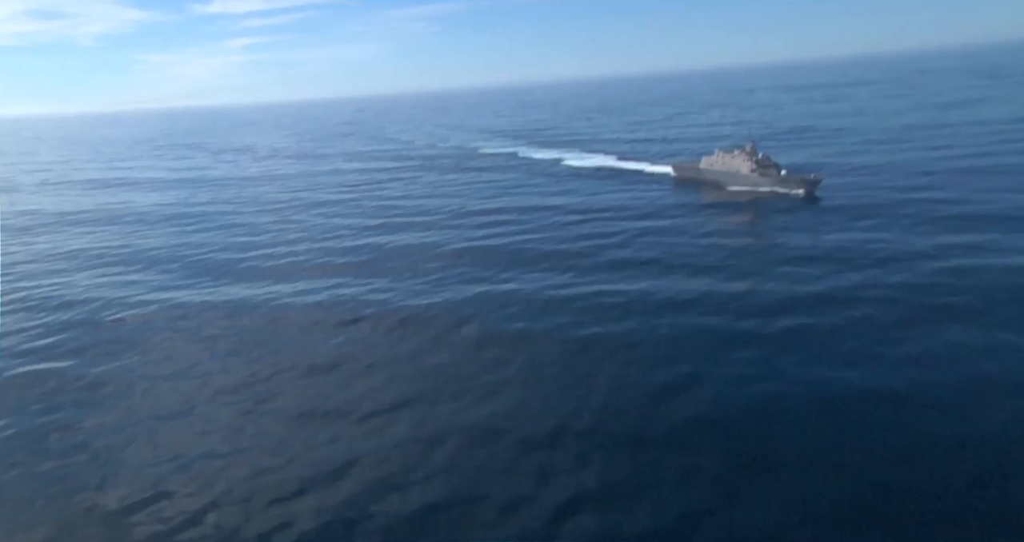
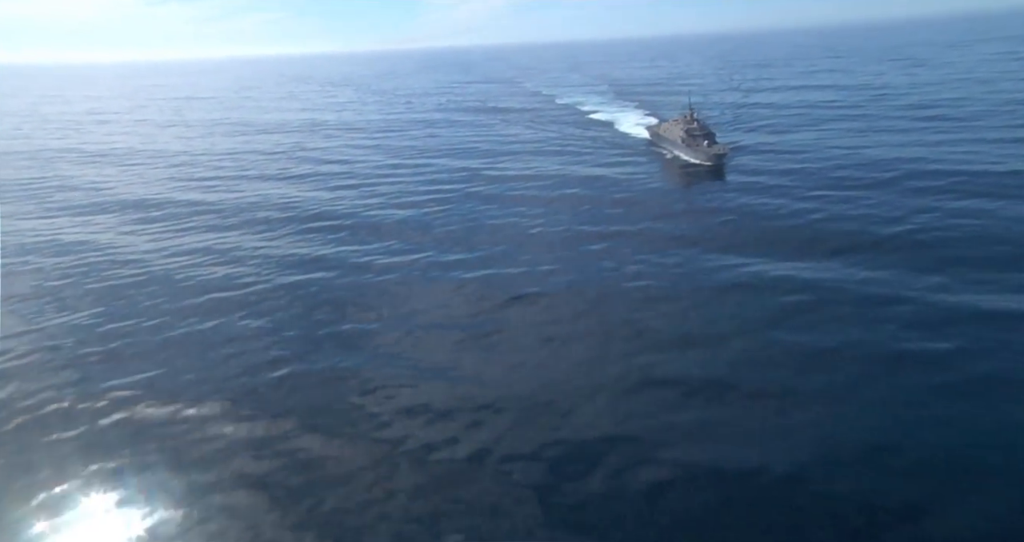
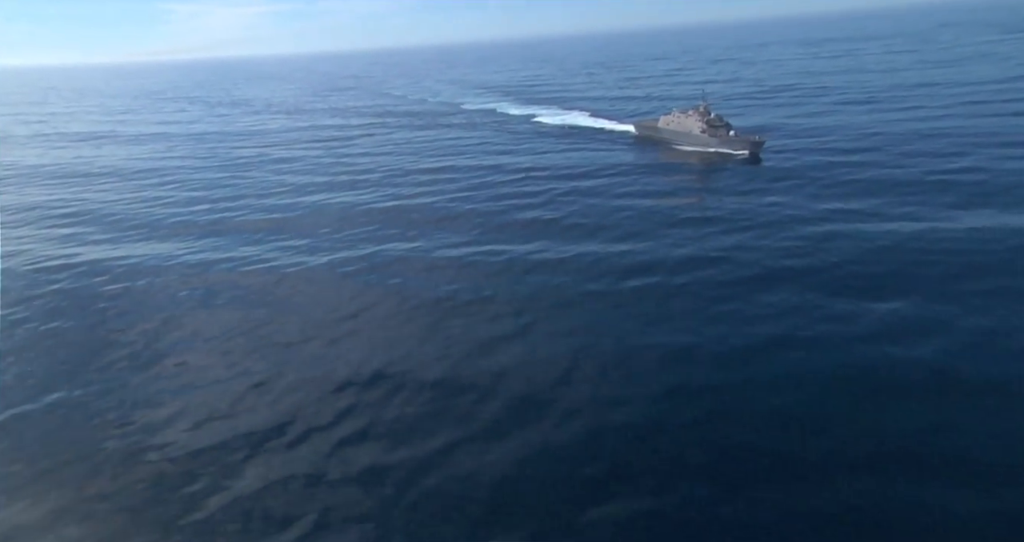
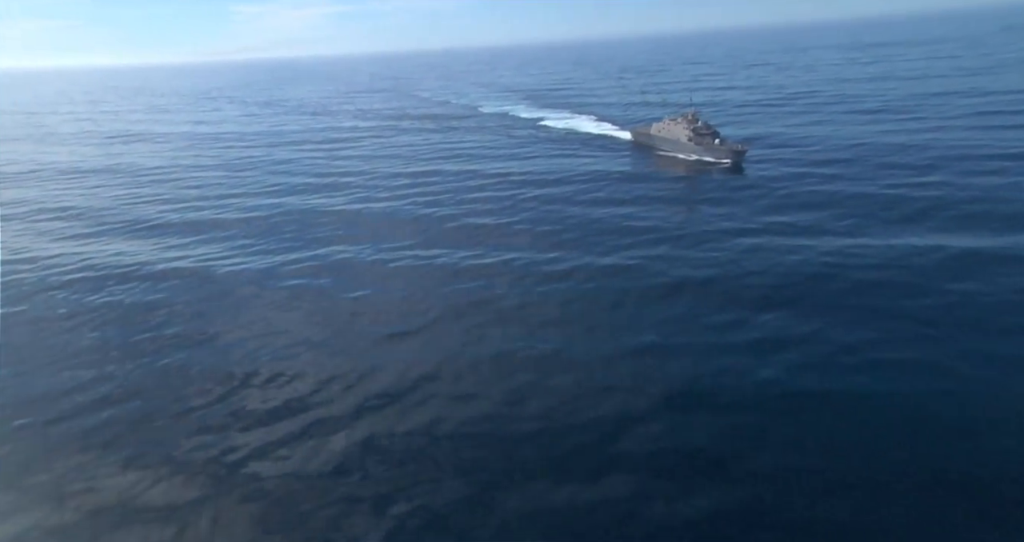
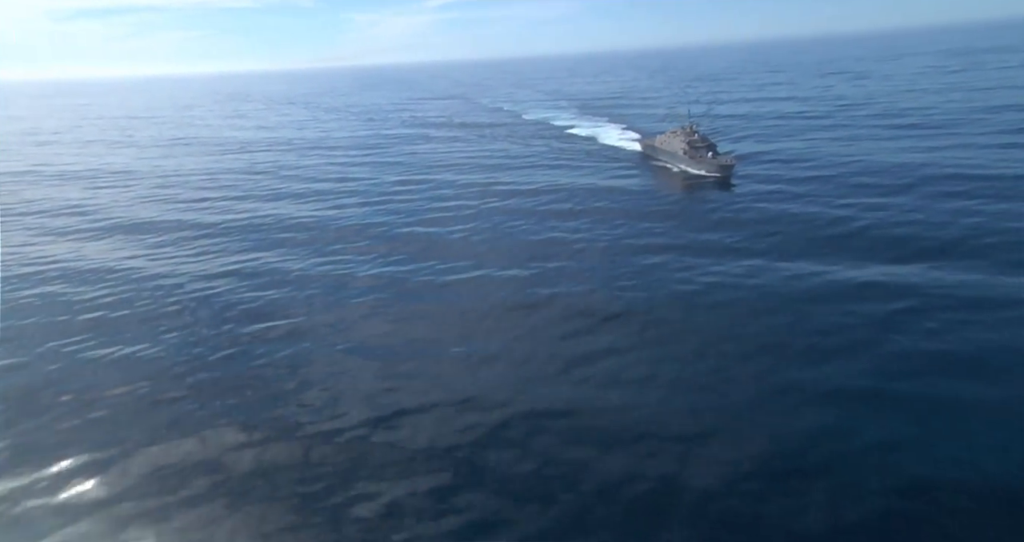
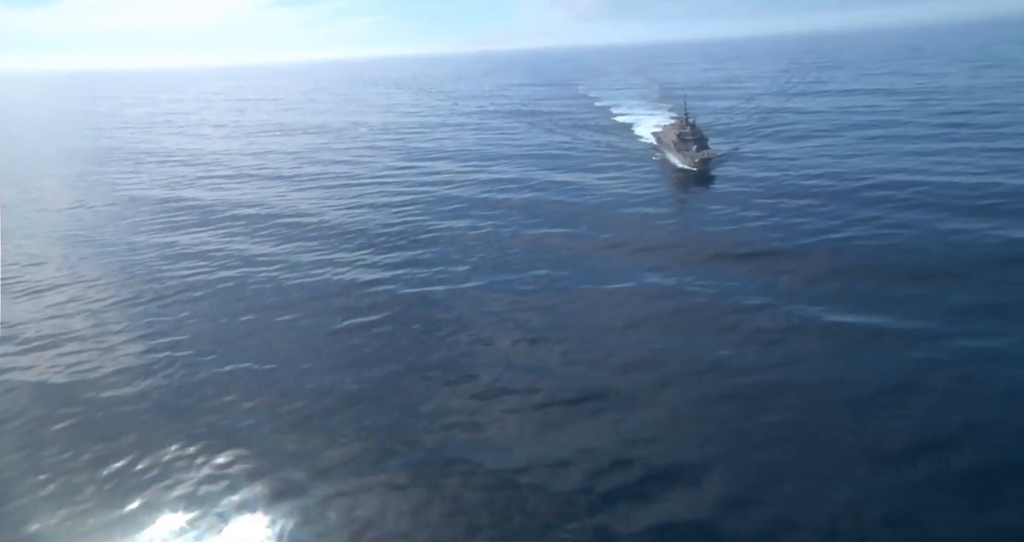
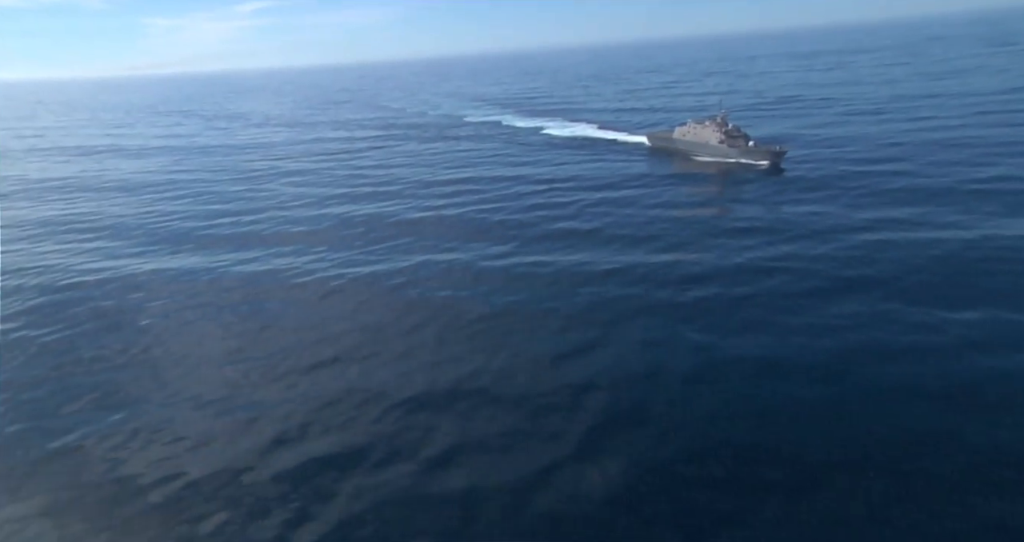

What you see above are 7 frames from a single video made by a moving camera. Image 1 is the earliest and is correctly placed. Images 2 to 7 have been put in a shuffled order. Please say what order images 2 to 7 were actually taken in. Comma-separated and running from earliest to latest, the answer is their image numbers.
7, 3, 4, 5, 2, 6
